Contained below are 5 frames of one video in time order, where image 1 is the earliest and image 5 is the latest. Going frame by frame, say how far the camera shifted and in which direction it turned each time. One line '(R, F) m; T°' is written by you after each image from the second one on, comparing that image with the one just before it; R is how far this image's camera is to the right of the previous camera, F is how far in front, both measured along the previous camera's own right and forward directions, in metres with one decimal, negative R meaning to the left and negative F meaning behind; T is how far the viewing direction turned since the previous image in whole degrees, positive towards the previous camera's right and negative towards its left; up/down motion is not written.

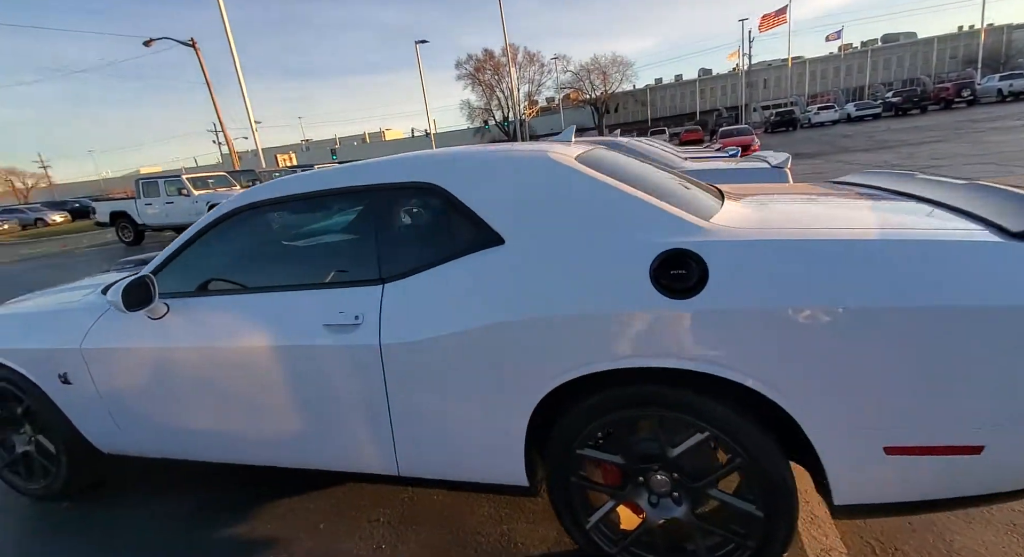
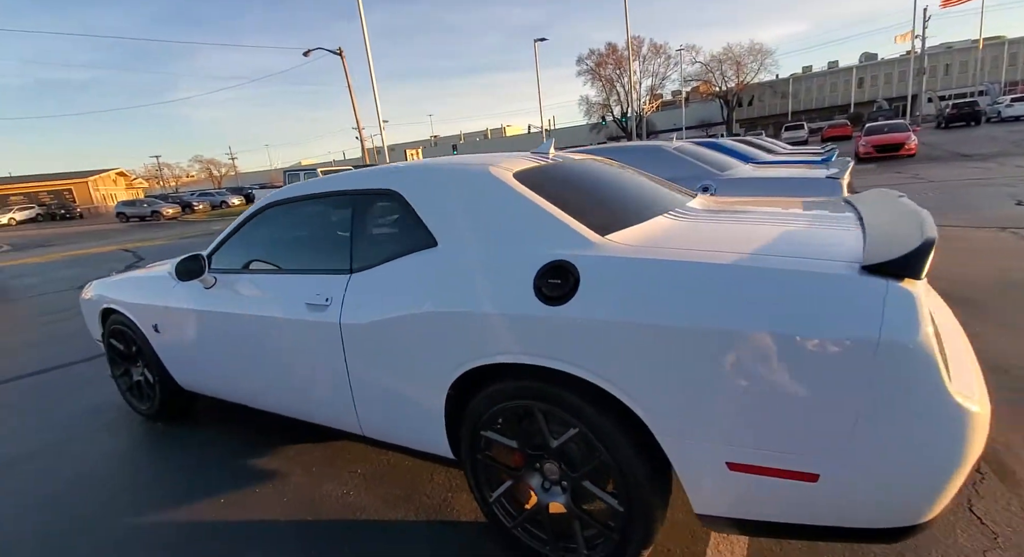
(+0.7, -0.1) m; -14°
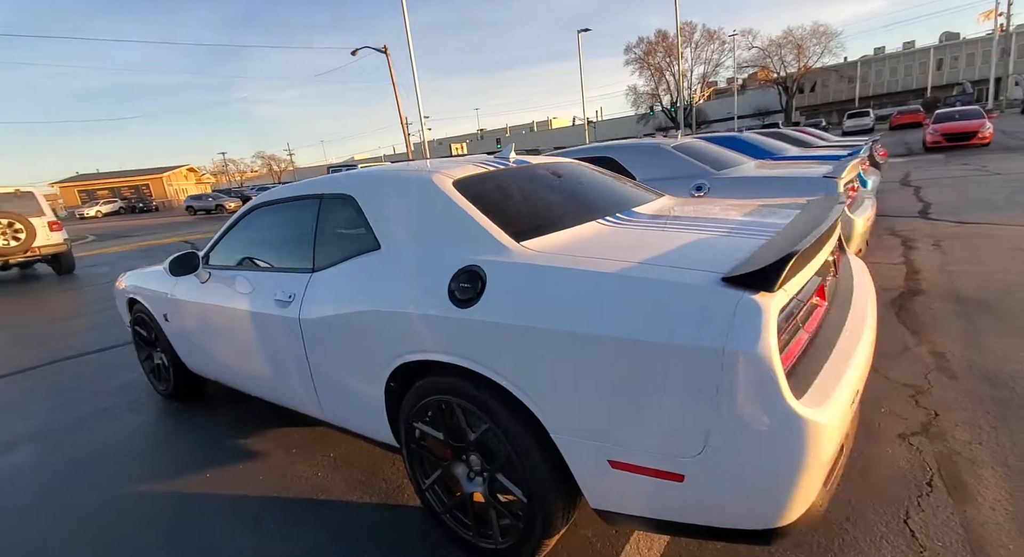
(+0.5, -0.1) m; -6°
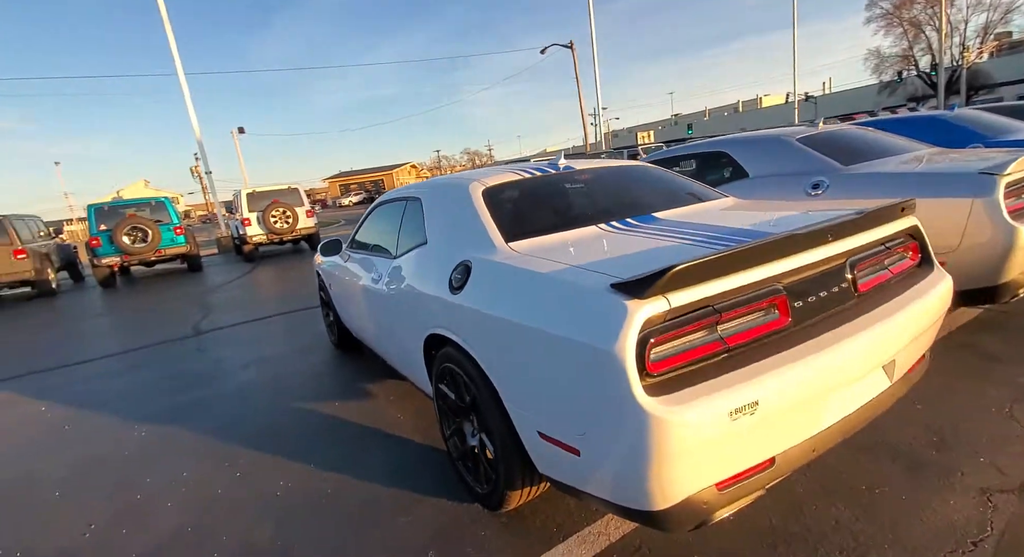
(+0.8, -0.2) m; -22°
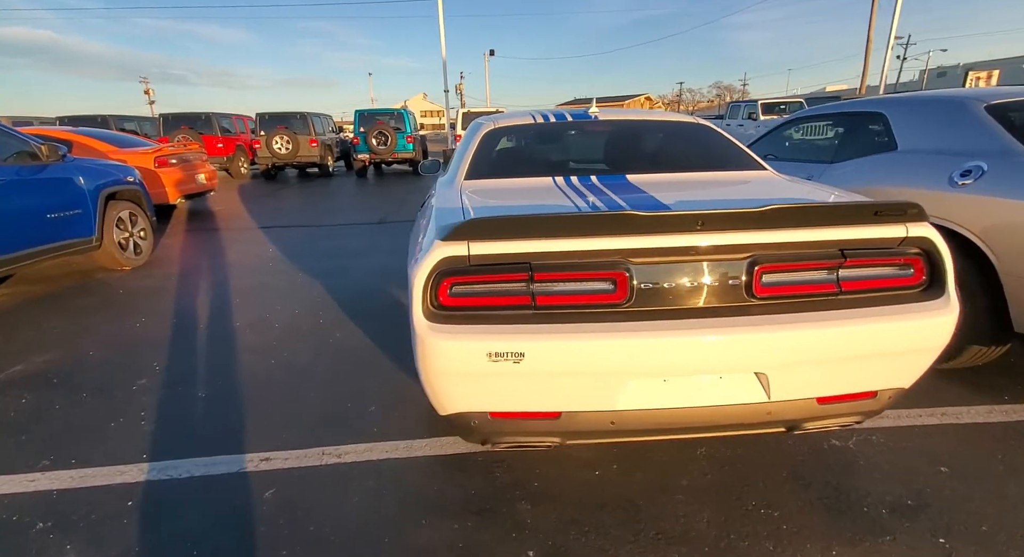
(+1.2, 0.0) m; -25°
